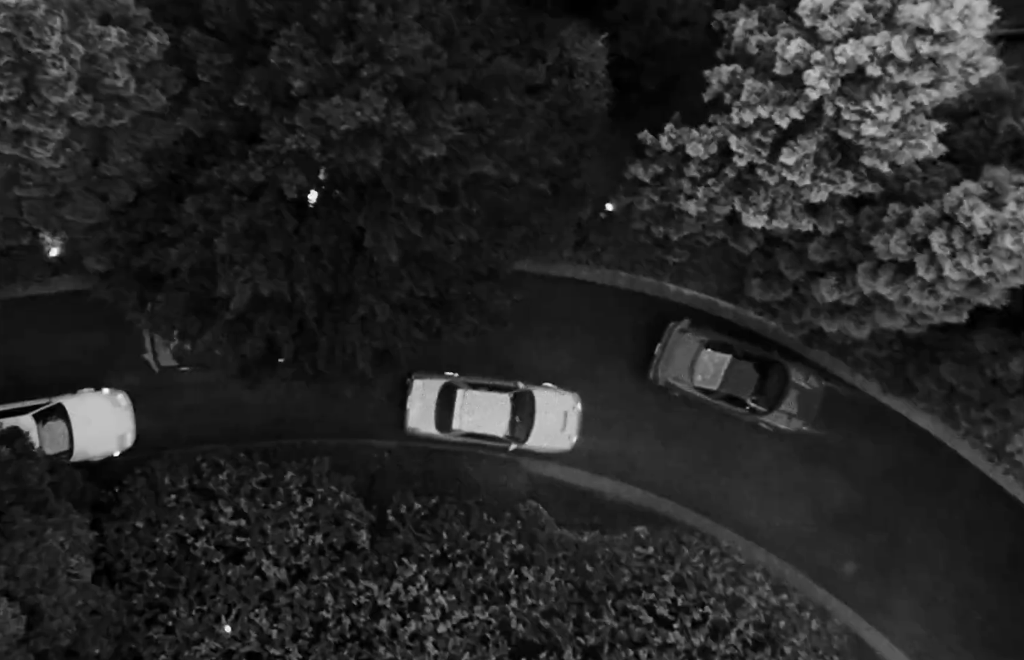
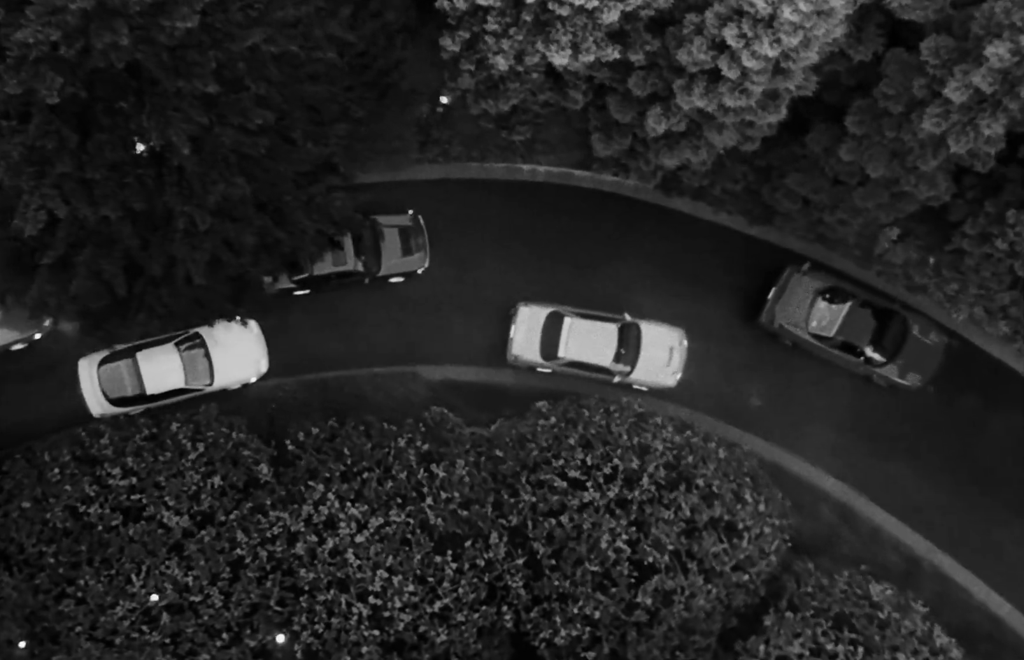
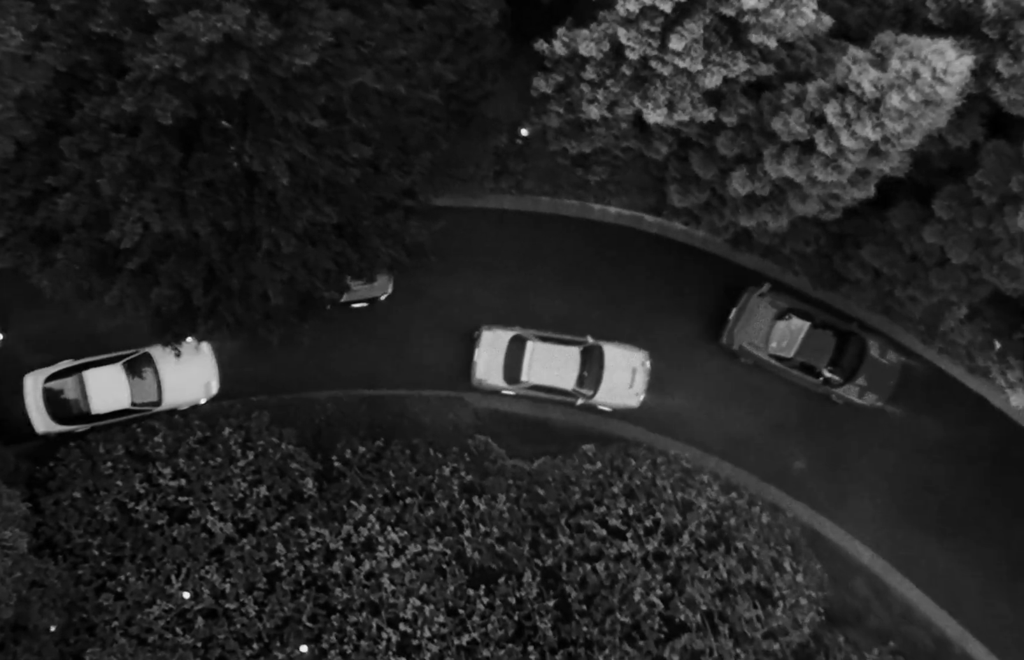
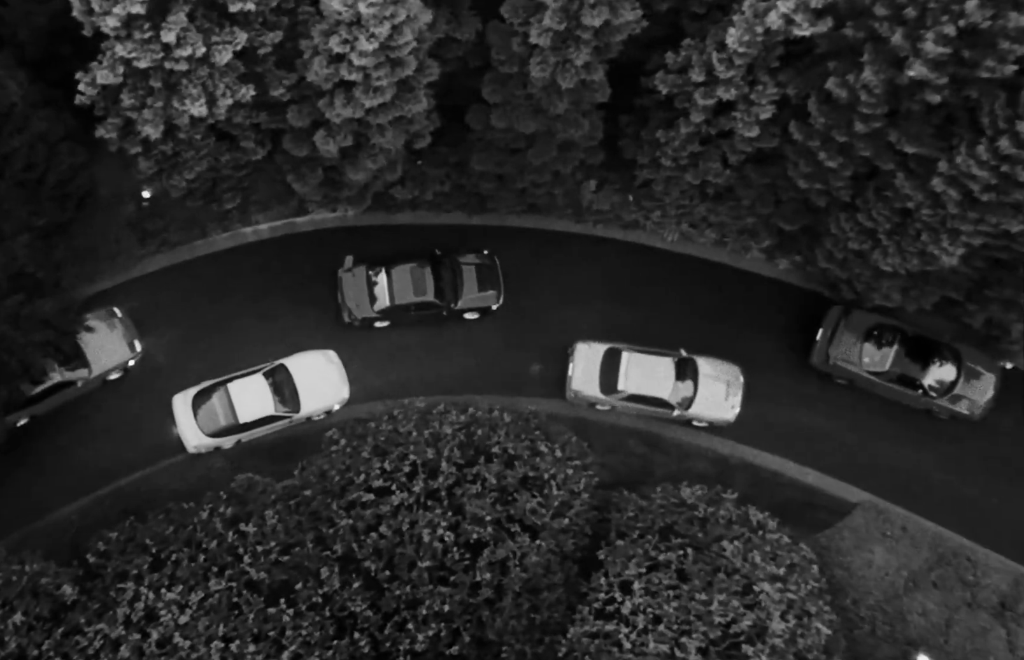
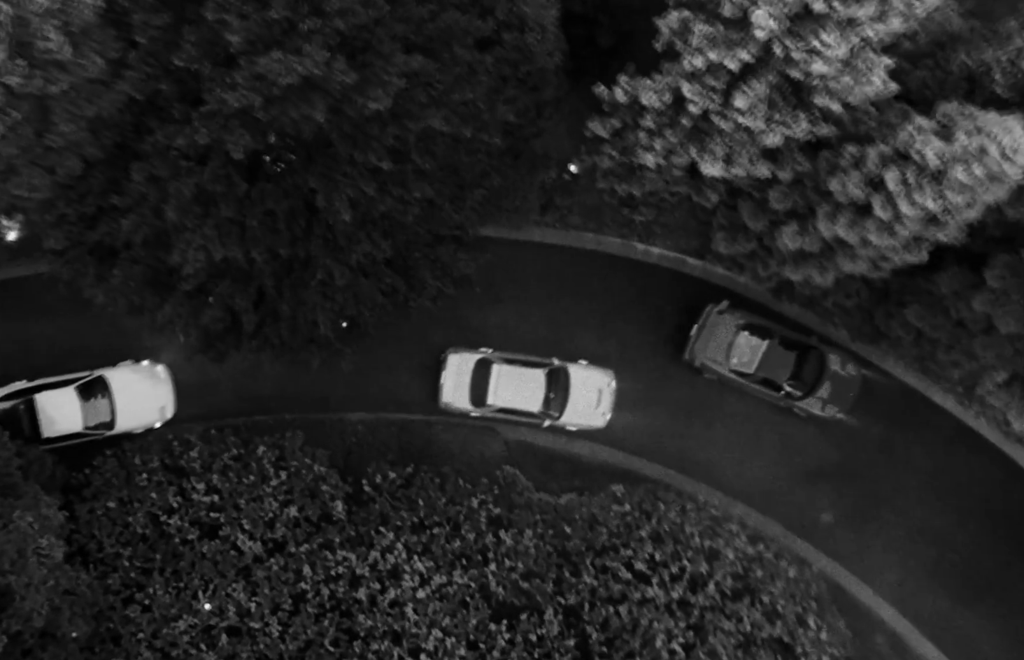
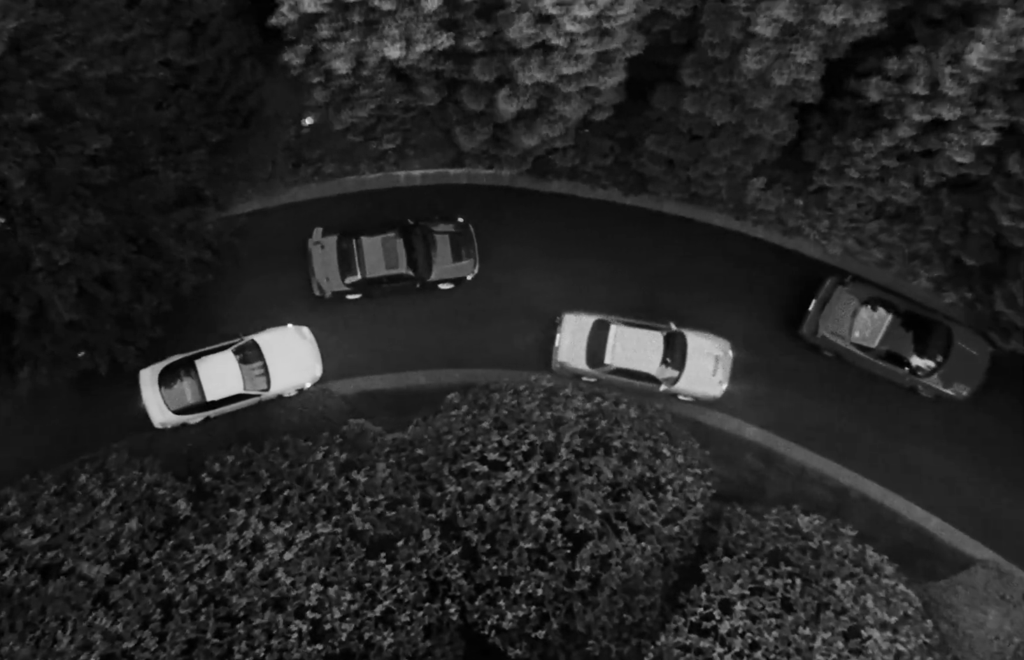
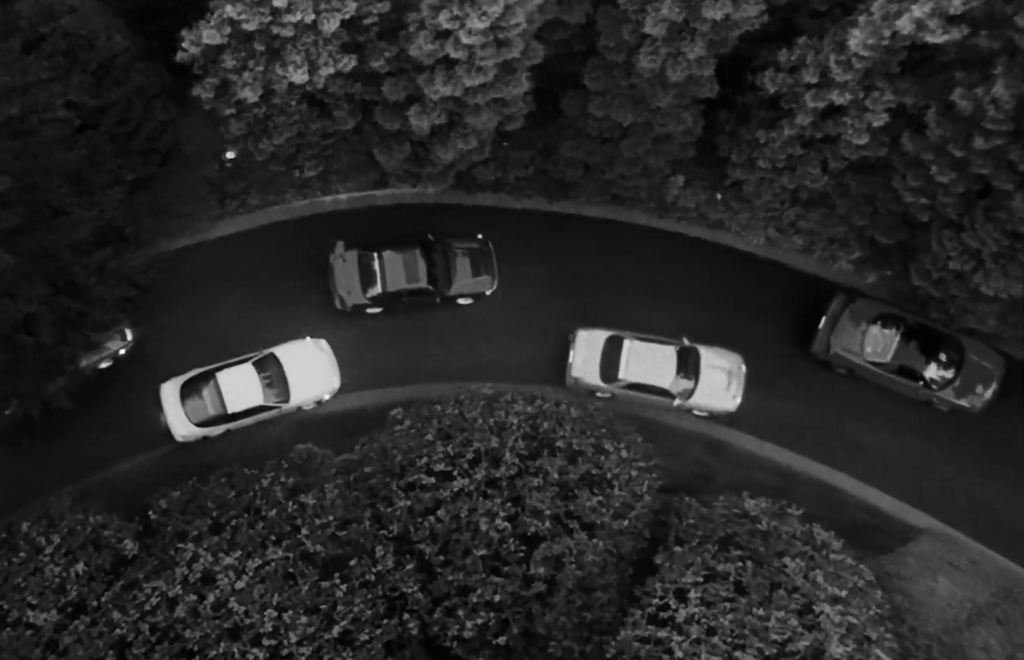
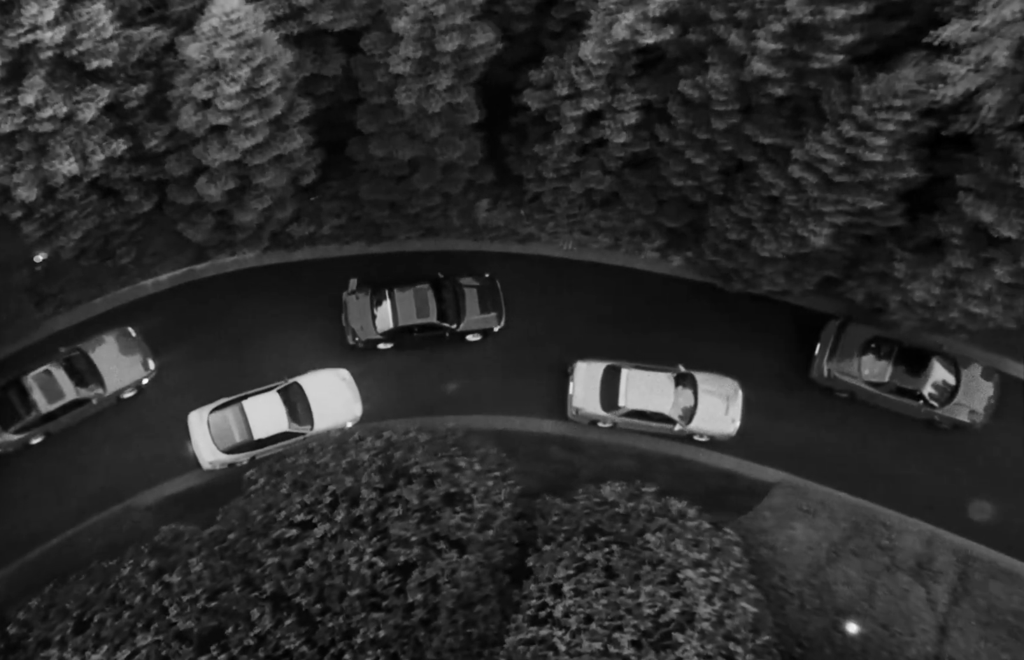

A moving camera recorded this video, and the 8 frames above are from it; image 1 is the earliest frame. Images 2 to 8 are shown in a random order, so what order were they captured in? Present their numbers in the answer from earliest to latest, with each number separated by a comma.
5, 3, 2, 6, 7, 4, 8
